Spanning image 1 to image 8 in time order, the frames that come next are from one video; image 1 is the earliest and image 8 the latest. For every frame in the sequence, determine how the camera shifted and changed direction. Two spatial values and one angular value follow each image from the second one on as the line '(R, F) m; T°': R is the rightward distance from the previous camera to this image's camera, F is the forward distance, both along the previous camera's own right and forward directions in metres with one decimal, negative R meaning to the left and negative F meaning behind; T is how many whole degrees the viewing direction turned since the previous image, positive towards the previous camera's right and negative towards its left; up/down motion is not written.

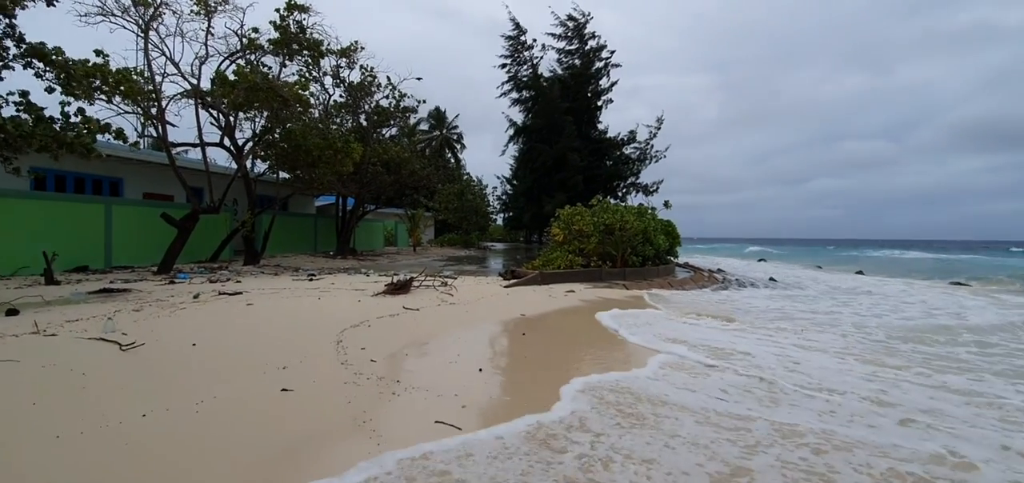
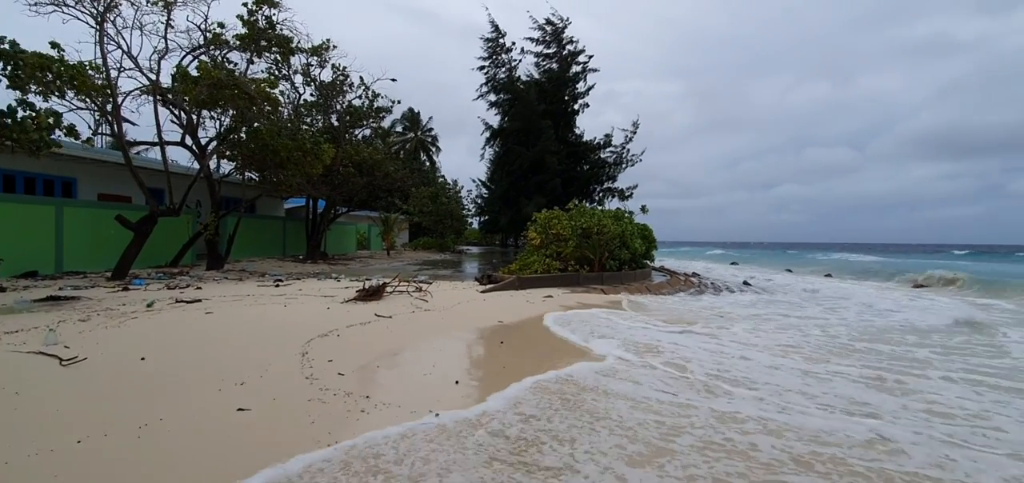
(0.0, +0.2) m; +3°
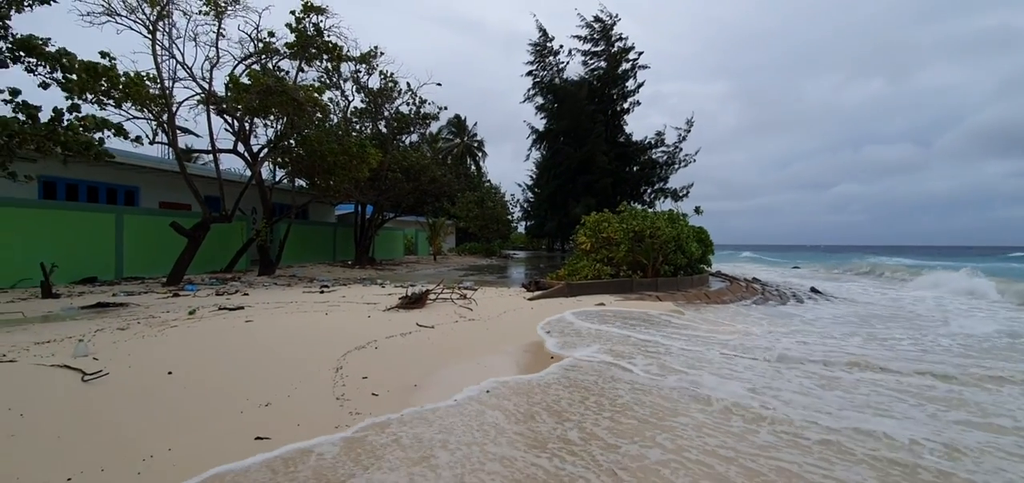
(0.0, +0.5) m; -5°
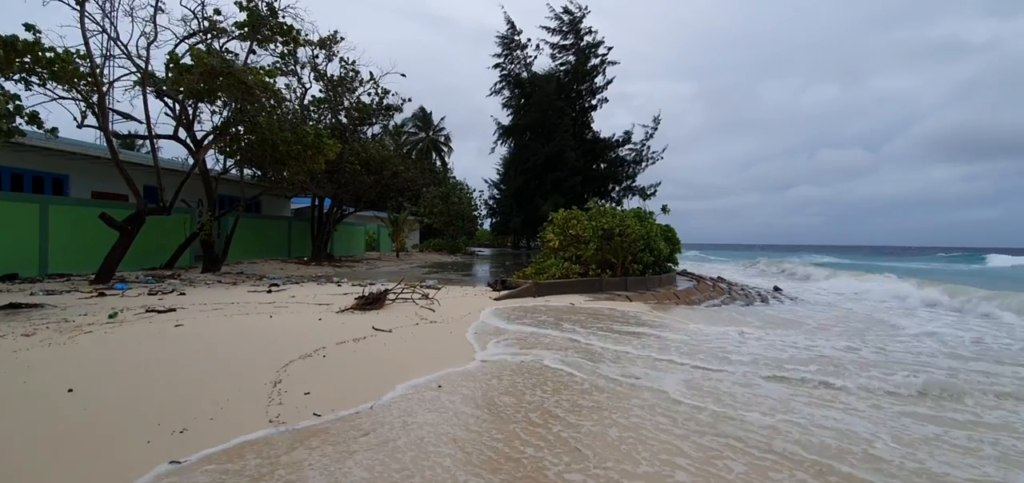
(0.0, +0.5) m; +4°
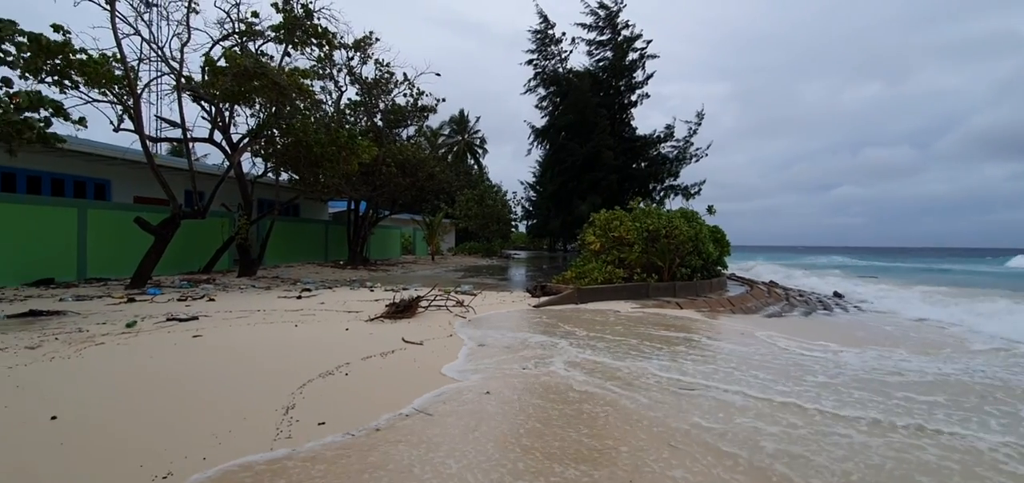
(-0.1, +0.6) m; -4°
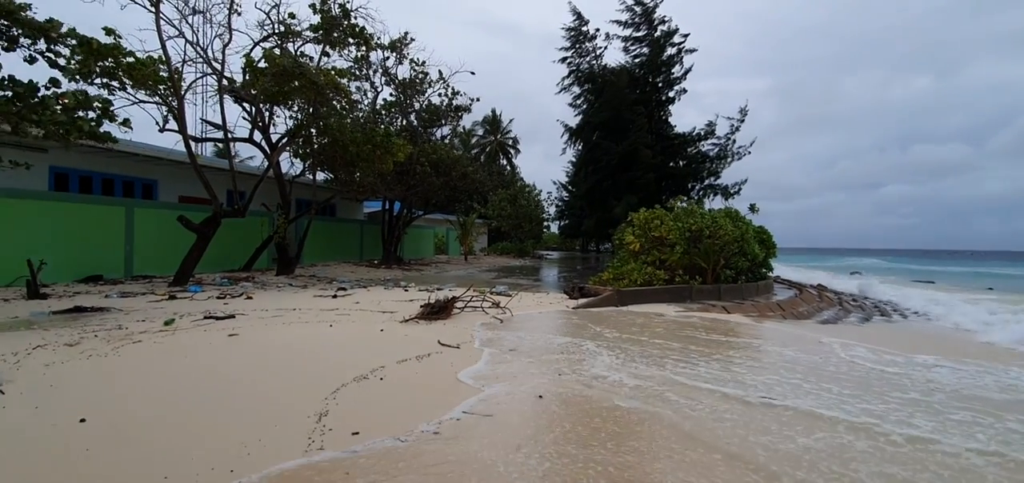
(-0.1, +0.3) m; -4°
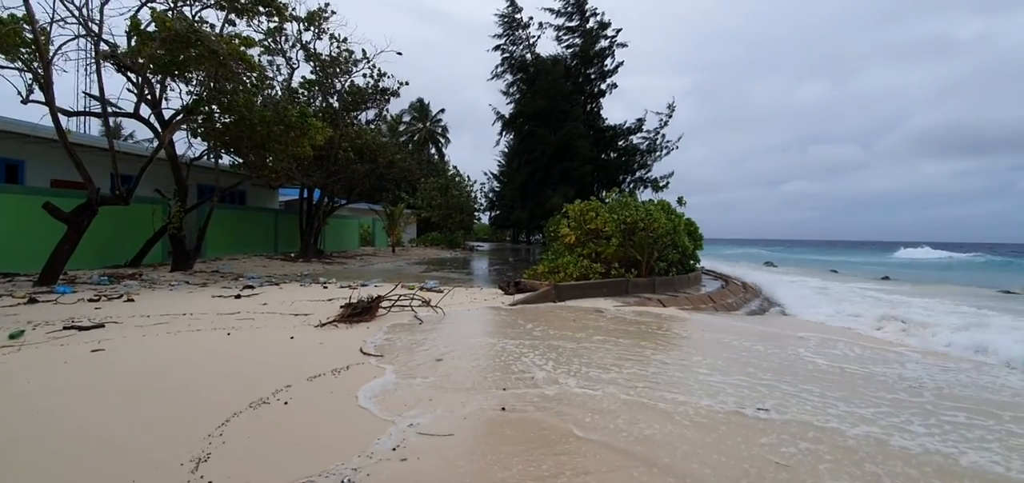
(0.0, +0.6) m; +8°
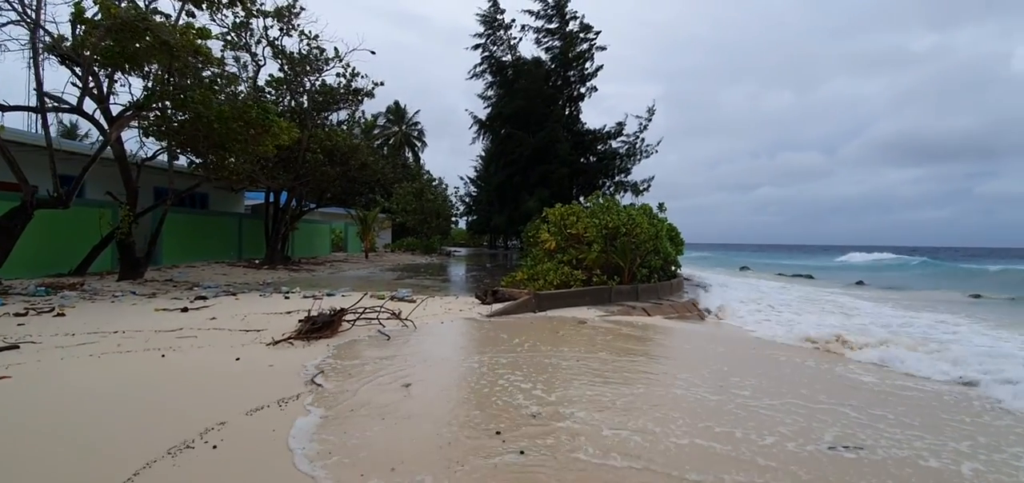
(0.0, +0.5) m; +3°
